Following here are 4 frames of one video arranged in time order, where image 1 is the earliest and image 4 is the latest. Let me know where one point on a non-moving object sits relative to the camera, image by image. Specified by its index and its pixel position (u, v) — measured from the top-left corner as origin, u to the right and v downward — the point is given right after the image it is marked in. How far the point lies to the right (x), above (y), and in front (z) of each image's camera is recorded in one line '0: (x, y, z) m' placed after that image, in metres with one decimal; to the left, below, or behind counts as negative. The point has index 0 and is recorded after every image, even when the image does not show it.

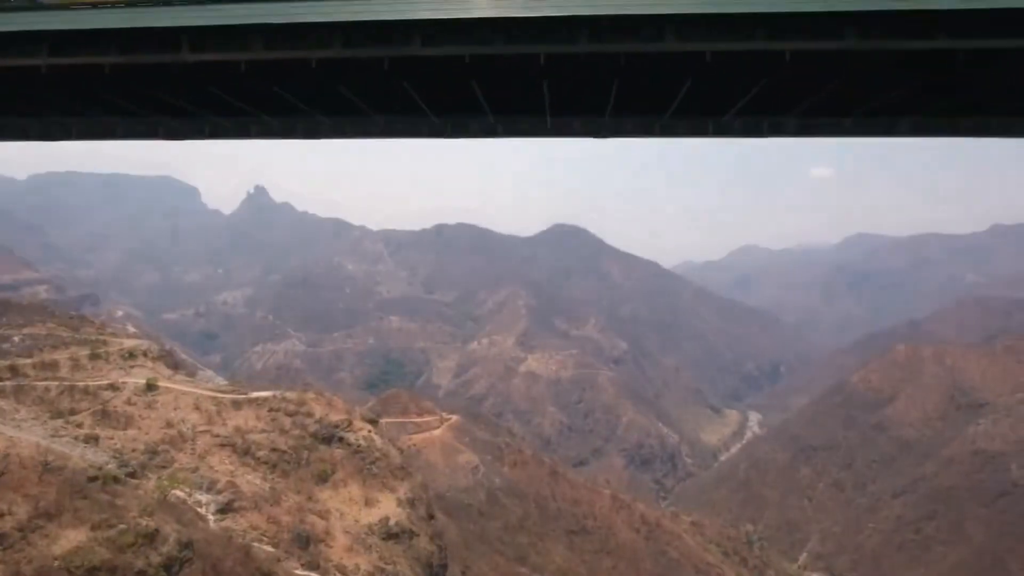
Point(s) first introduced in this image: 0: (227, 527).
0: (-7.3, -6.2, +19.4) m
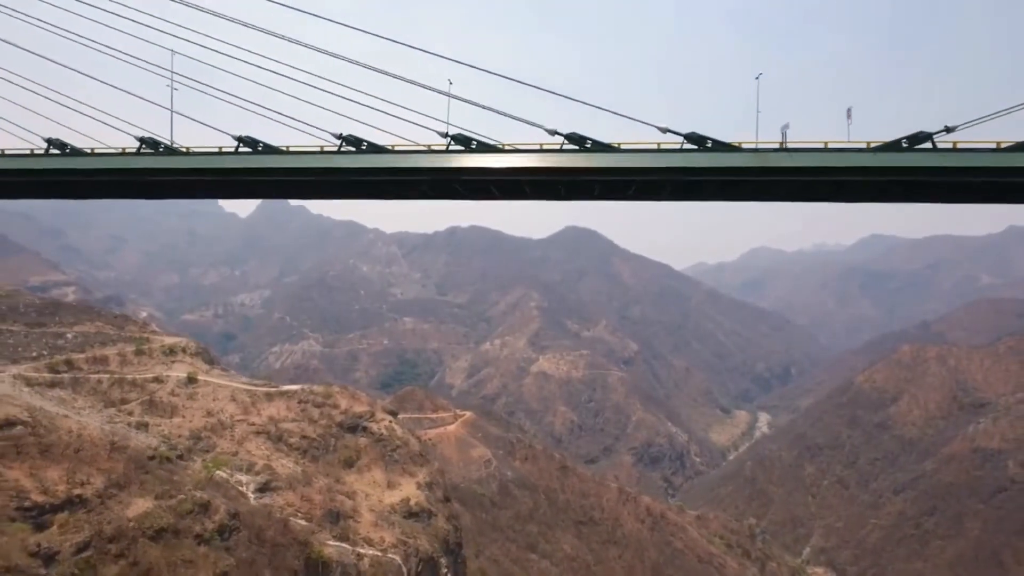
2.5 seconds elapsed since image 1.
0: (-7.1, -6.2, +21.7) m
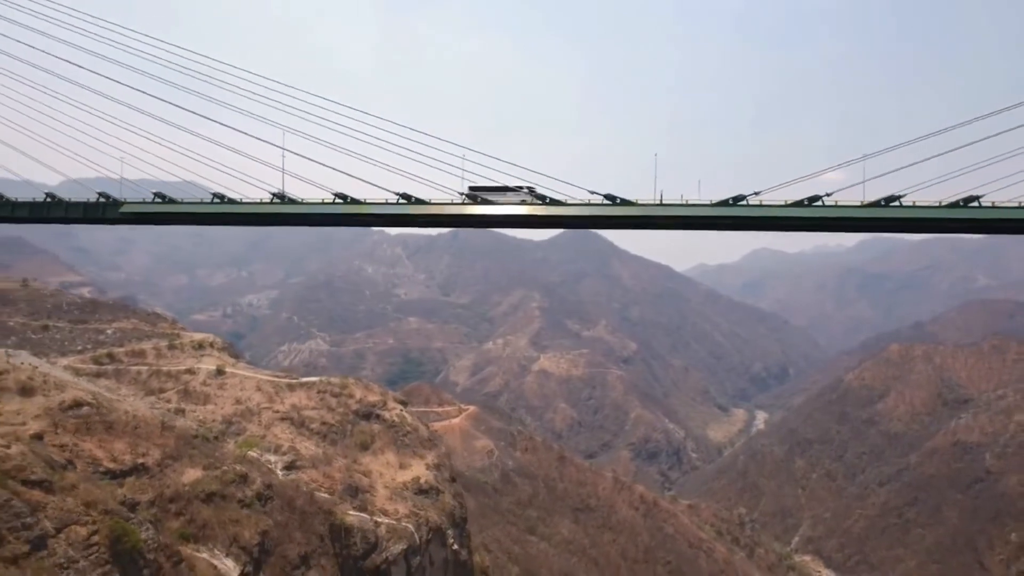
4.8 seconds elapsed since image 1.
0: (-7.1, -6.2, +24.5) m
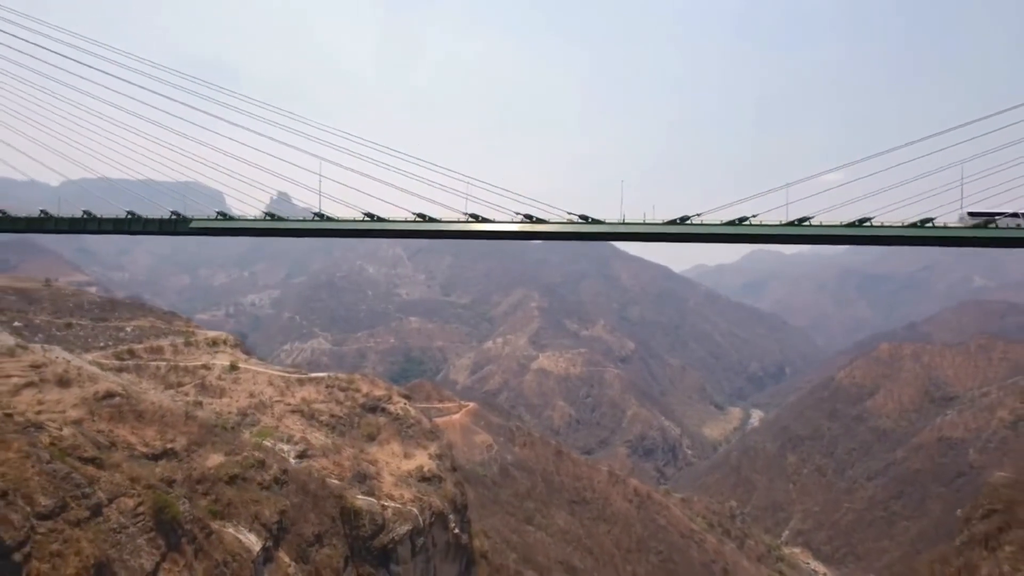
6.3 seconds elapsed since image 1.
0: (-7.2, -6.2, +26.3) m
